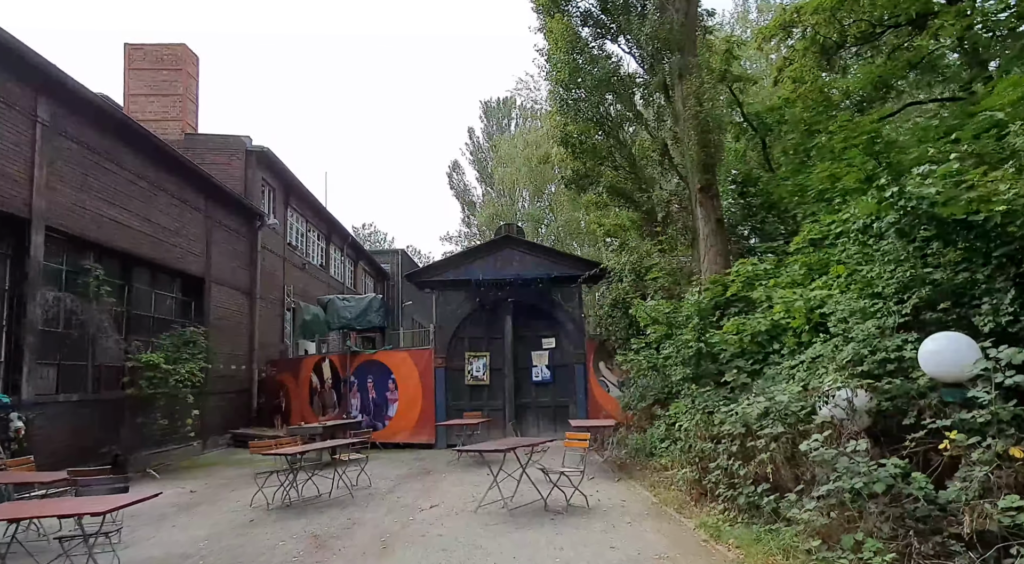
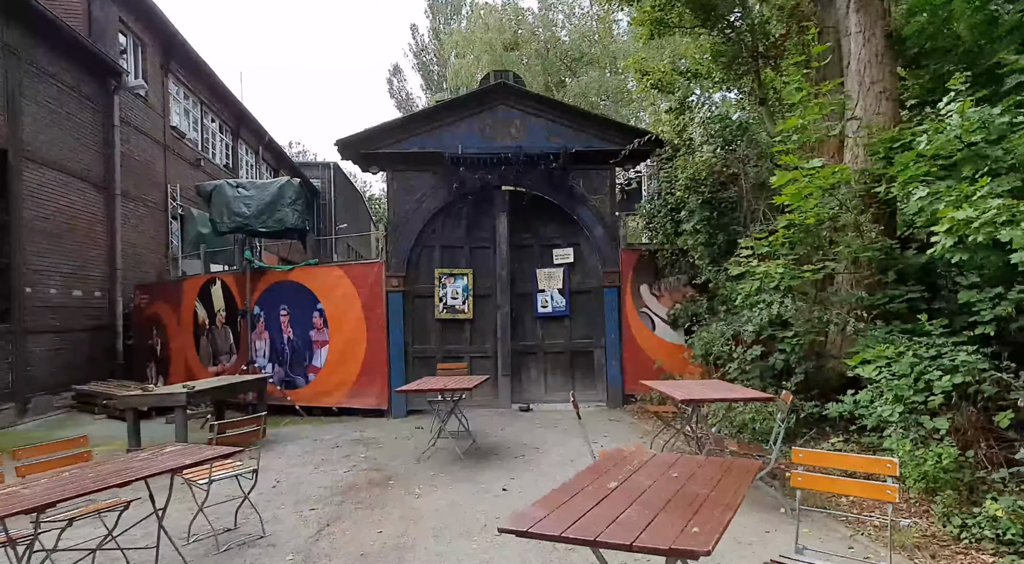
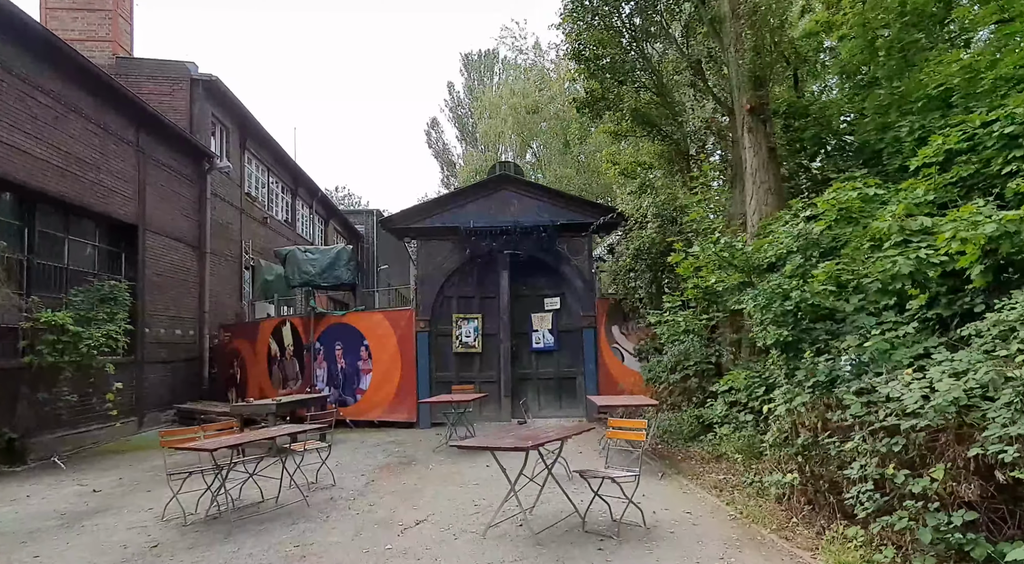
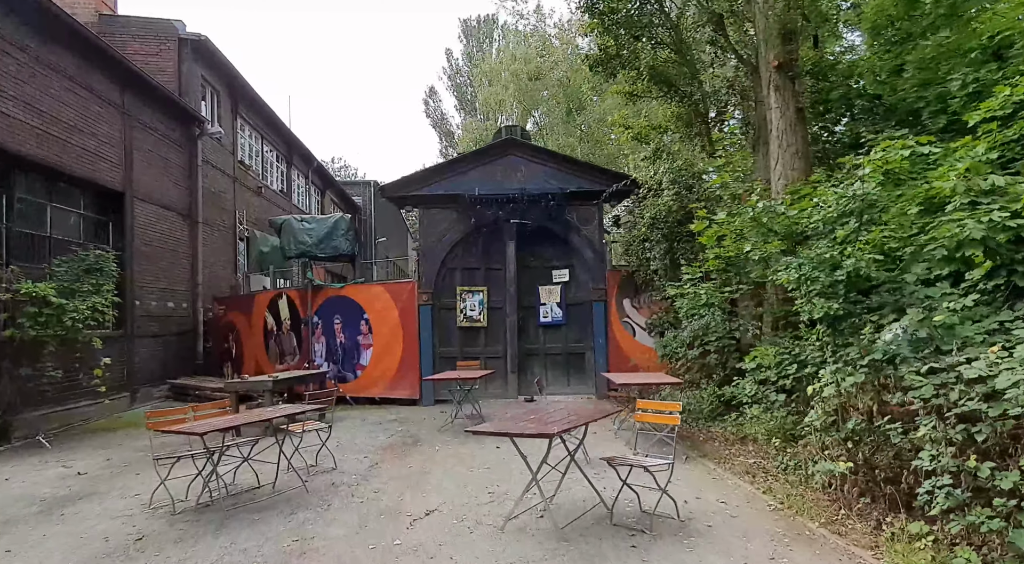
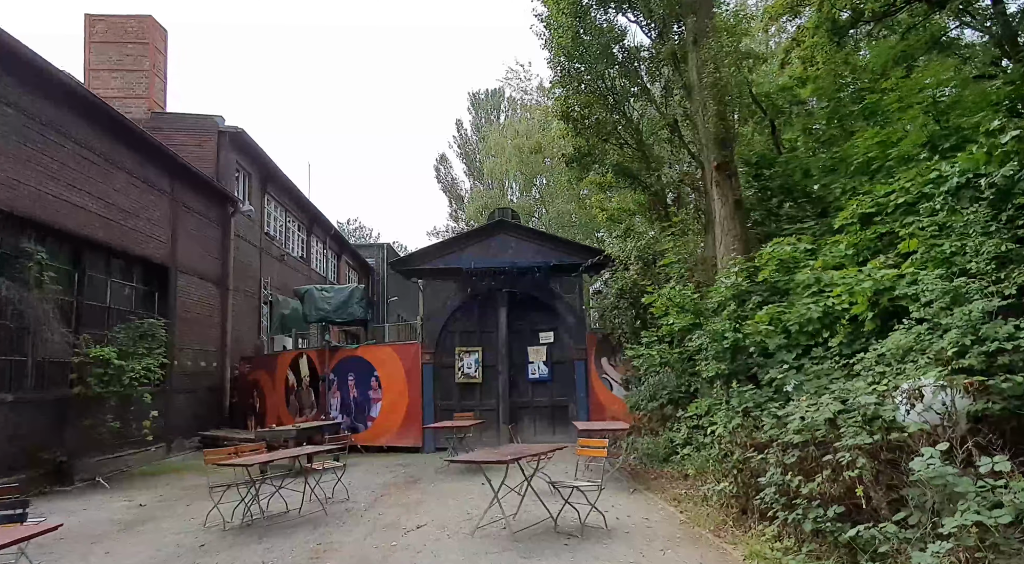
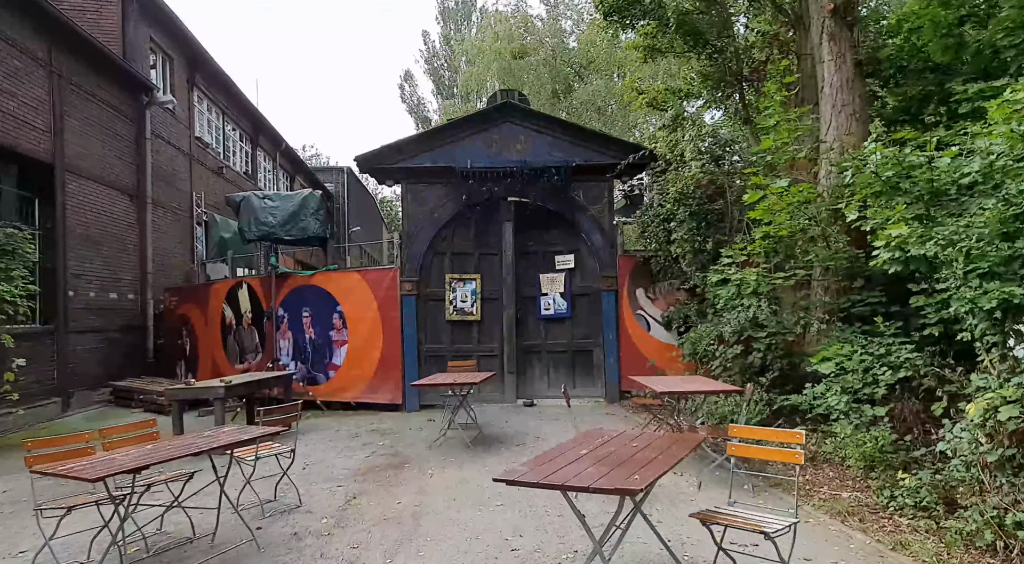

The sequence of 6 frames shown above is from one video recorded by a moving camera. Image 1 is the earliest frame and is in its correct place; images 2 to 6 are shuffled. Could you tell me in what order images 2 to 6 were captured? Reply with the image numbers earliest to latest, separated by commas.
5, 3, 4, 6, 2
